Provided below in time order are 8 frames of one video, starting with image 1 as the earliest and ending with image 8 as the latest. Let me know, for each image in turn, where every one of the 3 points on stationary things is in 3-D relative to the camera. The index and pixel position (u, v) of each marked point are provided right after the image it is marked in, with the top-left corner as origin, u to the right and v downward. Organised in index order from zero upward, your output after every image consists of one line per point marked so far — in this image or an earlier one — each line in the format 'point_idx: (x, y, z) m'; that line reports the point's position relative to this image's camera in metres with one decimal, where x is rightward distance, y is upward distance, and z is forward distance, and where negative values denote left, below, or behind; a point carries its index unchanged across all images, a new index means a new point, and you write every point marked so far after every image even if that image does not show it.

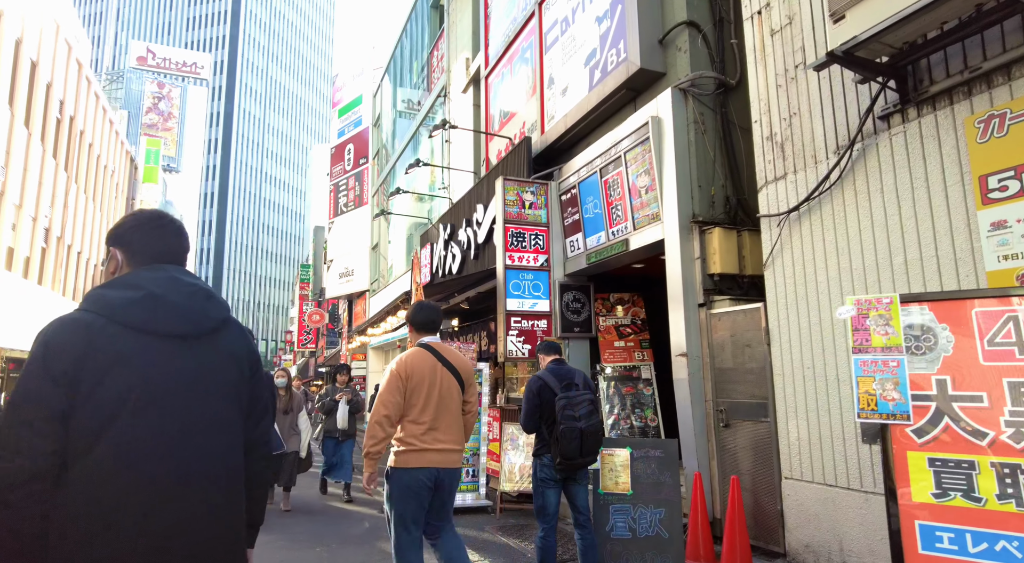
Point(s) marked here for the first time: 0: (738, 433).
0: (+2.1, -1.4, +5.7) m
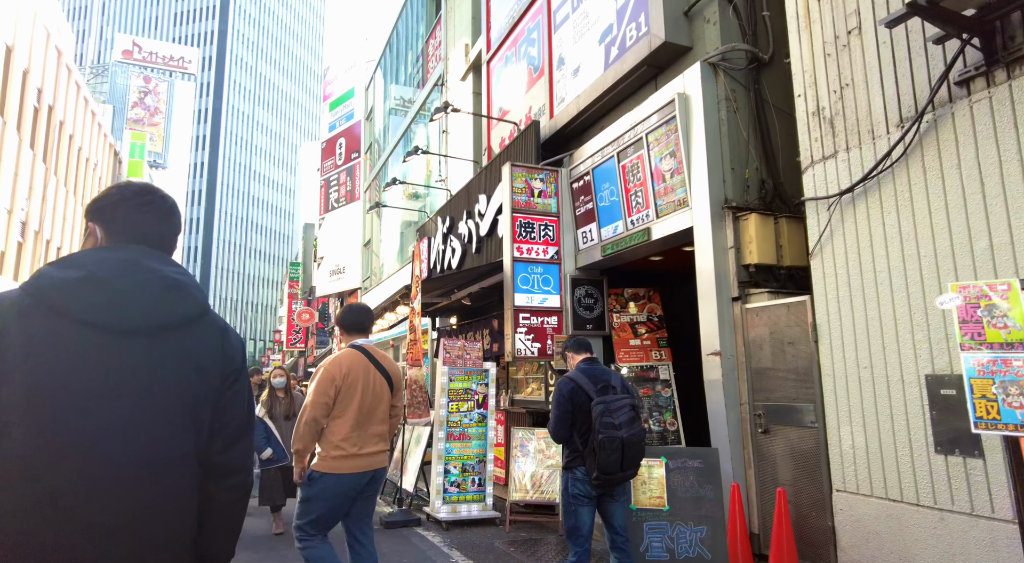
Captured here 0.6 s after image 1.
0: (+2.2, -1.3, +5.1) m
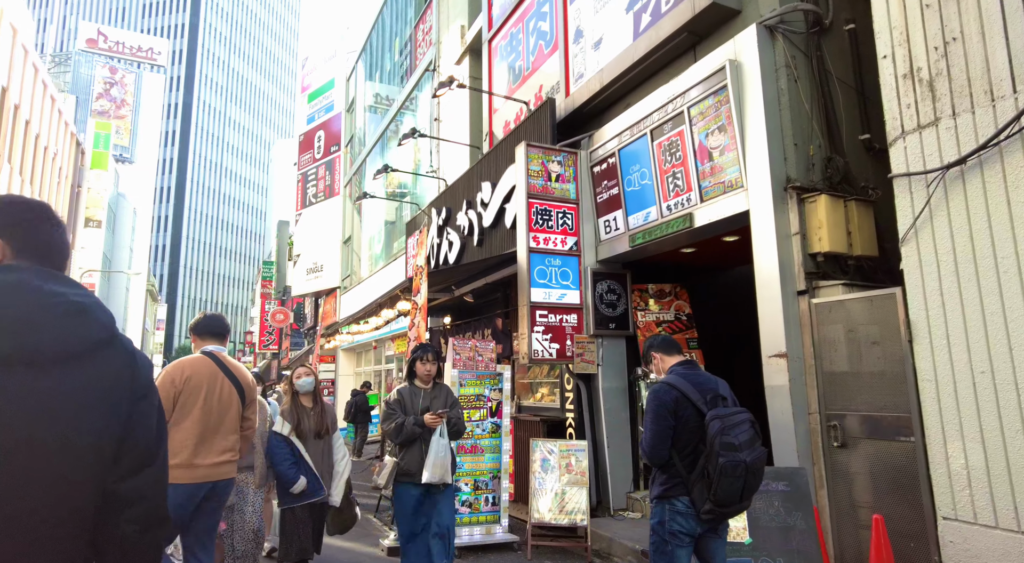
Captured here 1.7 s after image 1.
0: (+2.5, -1.2, +4.4) m
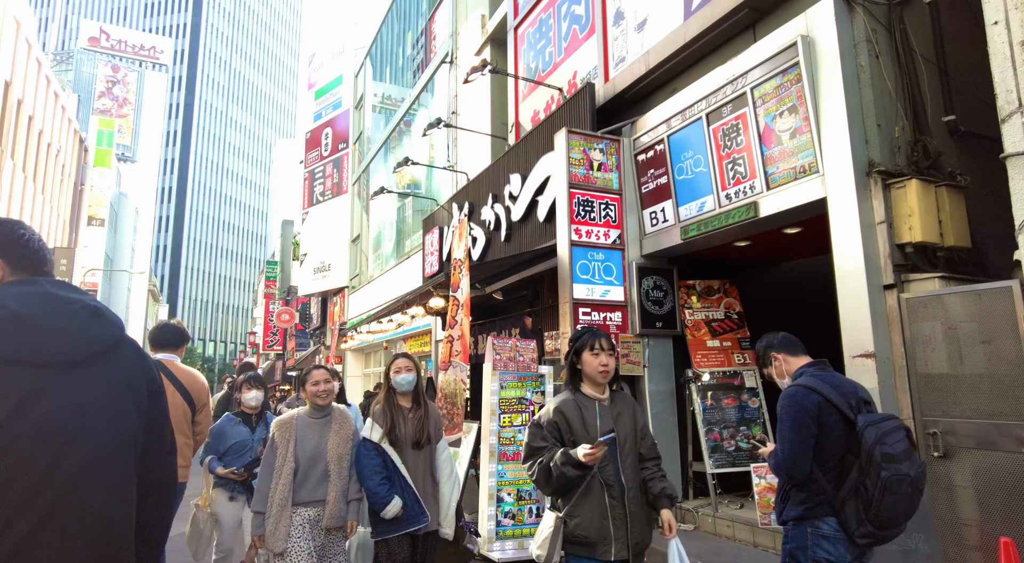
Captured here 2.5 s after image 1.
0: (+2.9, -1.2, +4.0) m
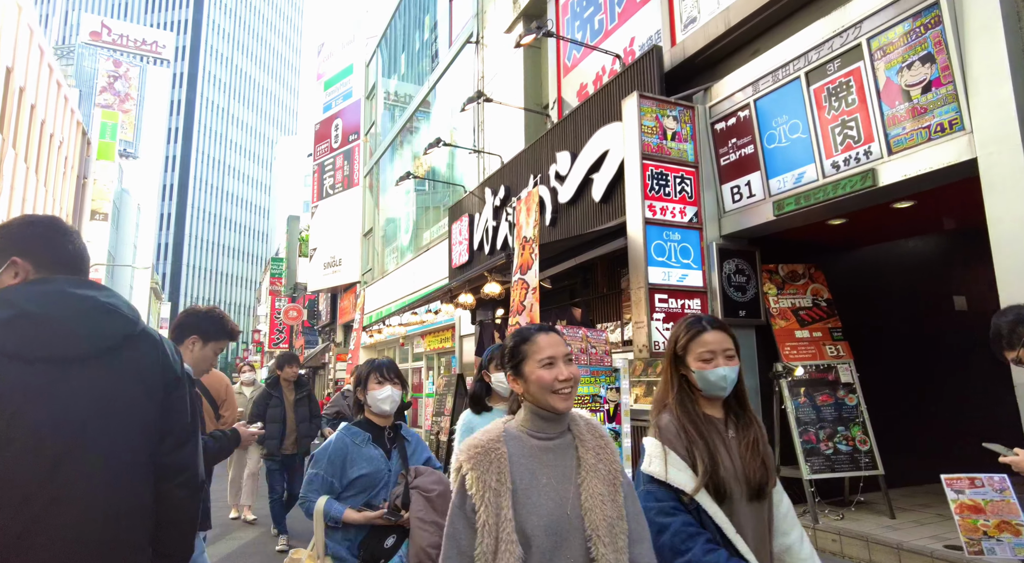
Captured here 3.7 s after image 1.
0: (+3.5, -1.0, +3.3) m
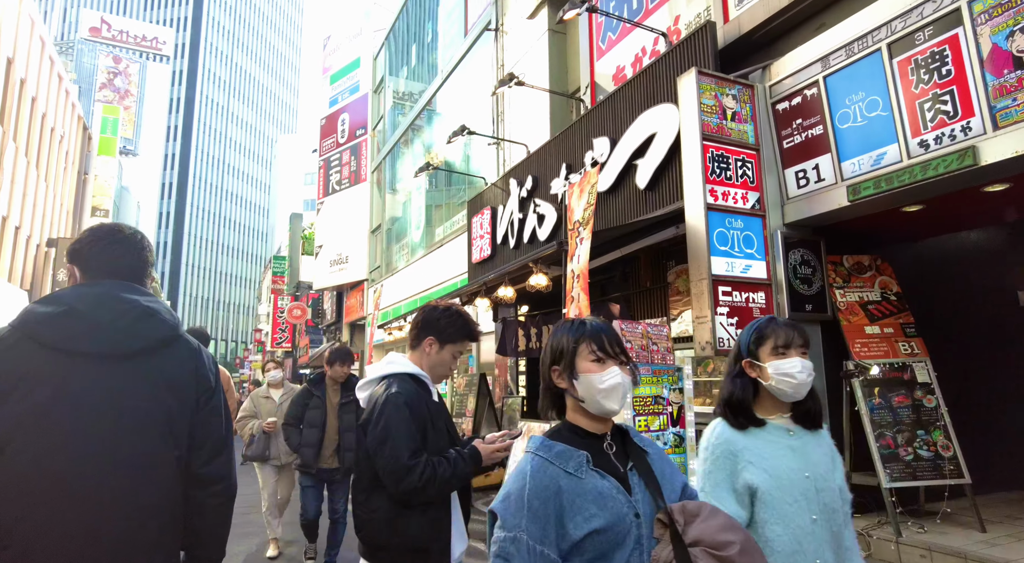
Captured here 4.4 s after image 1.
0: (+3.9, -1.0, +2.8) m
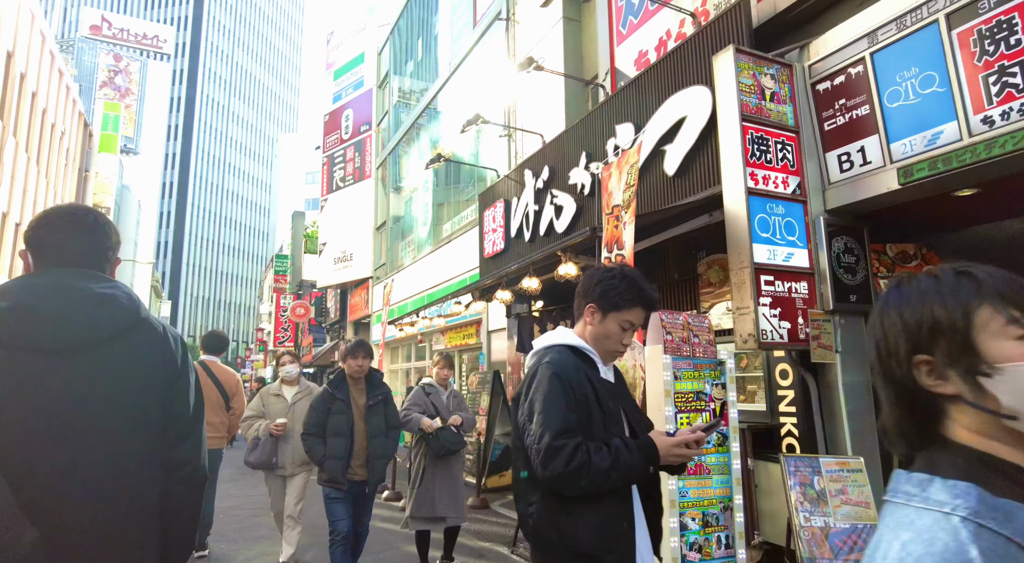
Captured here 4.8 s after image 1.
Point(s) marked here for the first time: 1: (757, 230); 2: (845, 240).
0: (+4.2, -0.9, +2.5) m
1: (+2.0, +0.4, +5.0) m
2: (+2.8, +0.4, +5.3) m
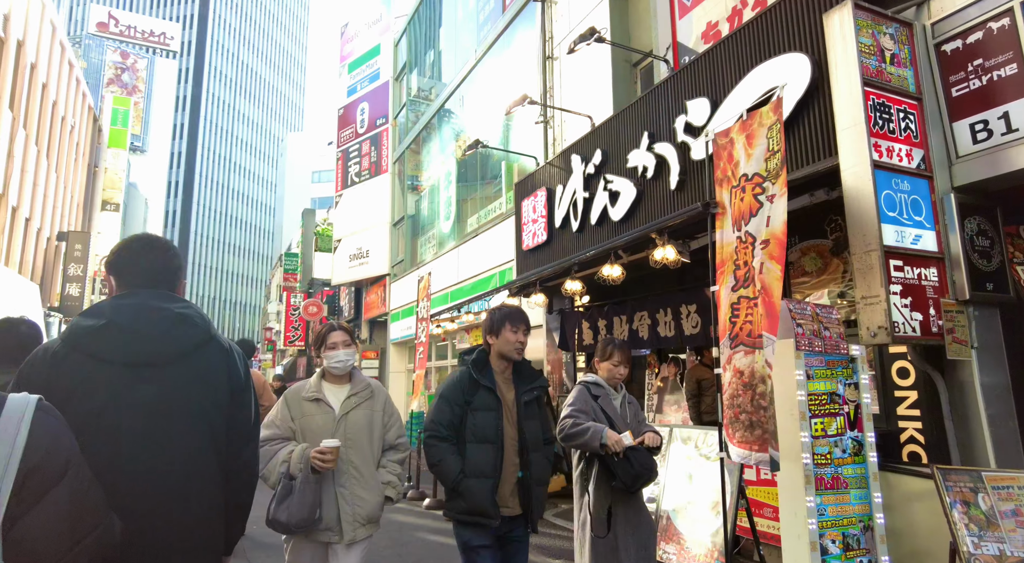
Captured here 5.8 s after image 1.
0: (+4.8, -0.8, +1.9) m
1: (+2.6, +0.5, +4.3) m
2: (+3.5, +0.5, +4.6) m
